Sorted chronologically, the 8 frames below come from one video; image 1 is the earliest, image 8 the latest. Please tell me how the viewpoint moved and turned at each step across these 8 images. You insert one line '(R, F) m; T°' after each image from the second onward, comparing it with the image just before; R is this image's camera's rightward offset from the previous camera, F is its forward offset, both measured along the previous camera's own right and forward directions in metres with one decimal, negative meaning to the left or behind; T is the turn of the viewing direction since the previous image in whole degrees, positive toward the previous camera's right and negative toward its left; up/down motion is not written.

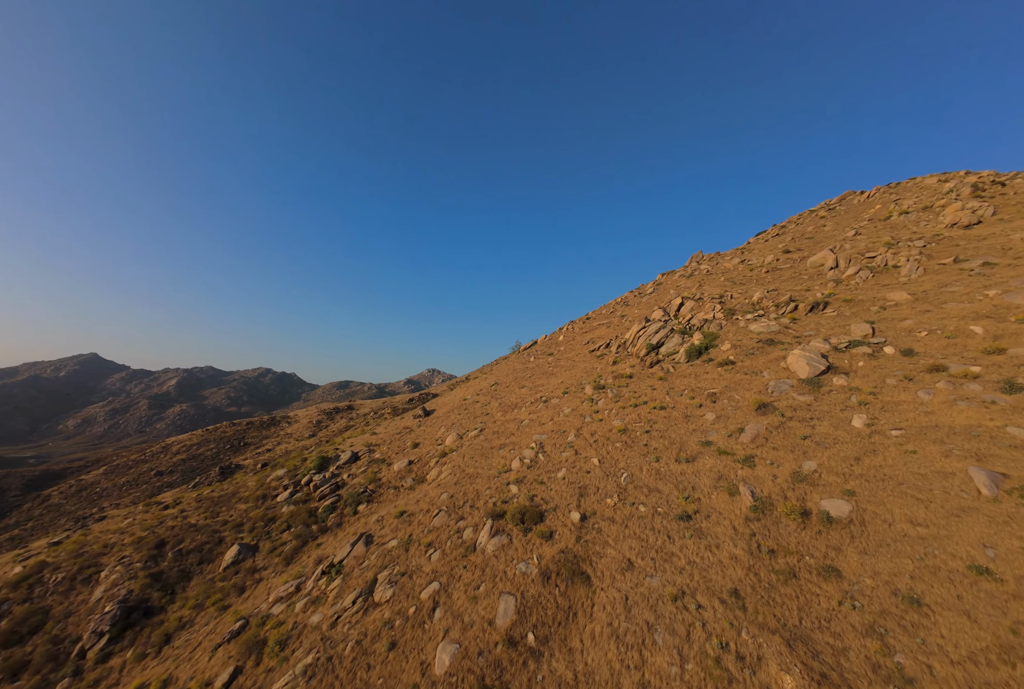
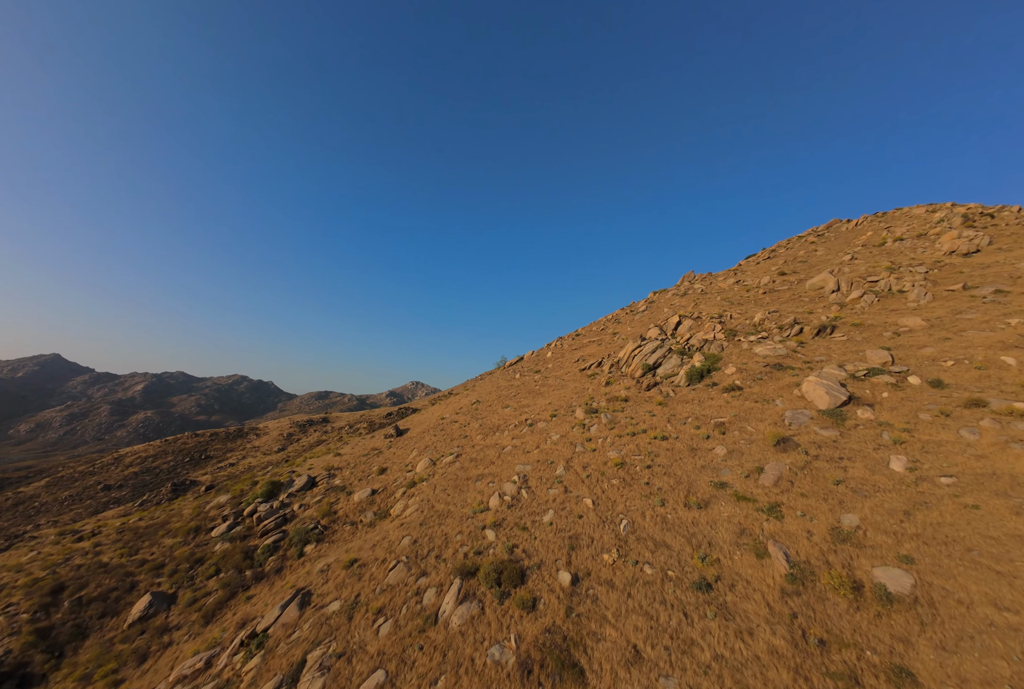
(+0.2, +4.5) m; +2°
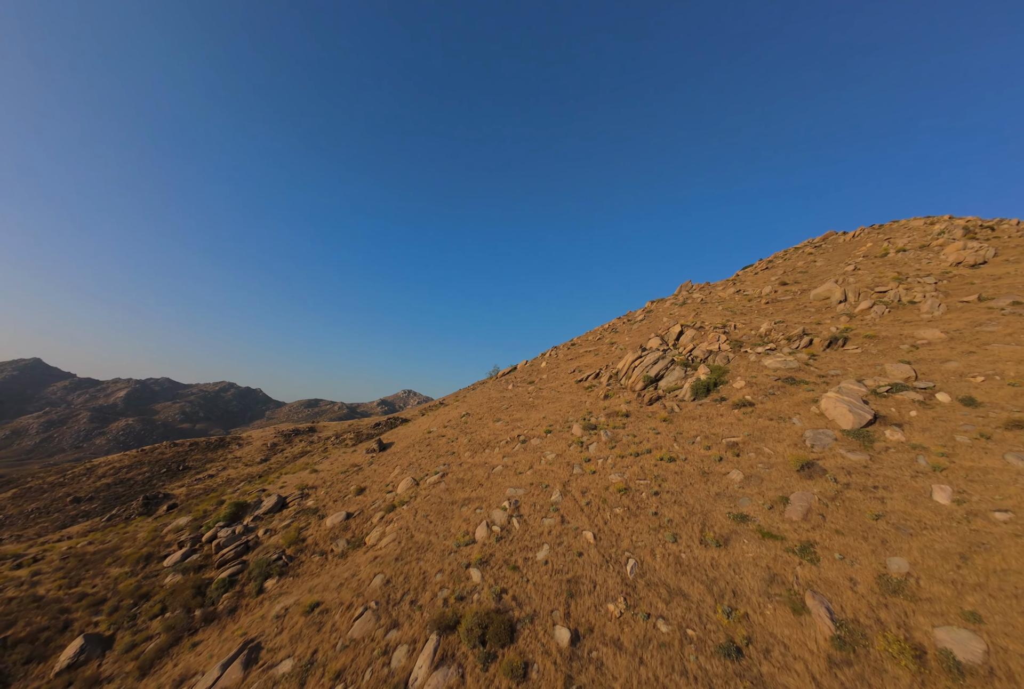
(+0.1, +2.9) m; +1°
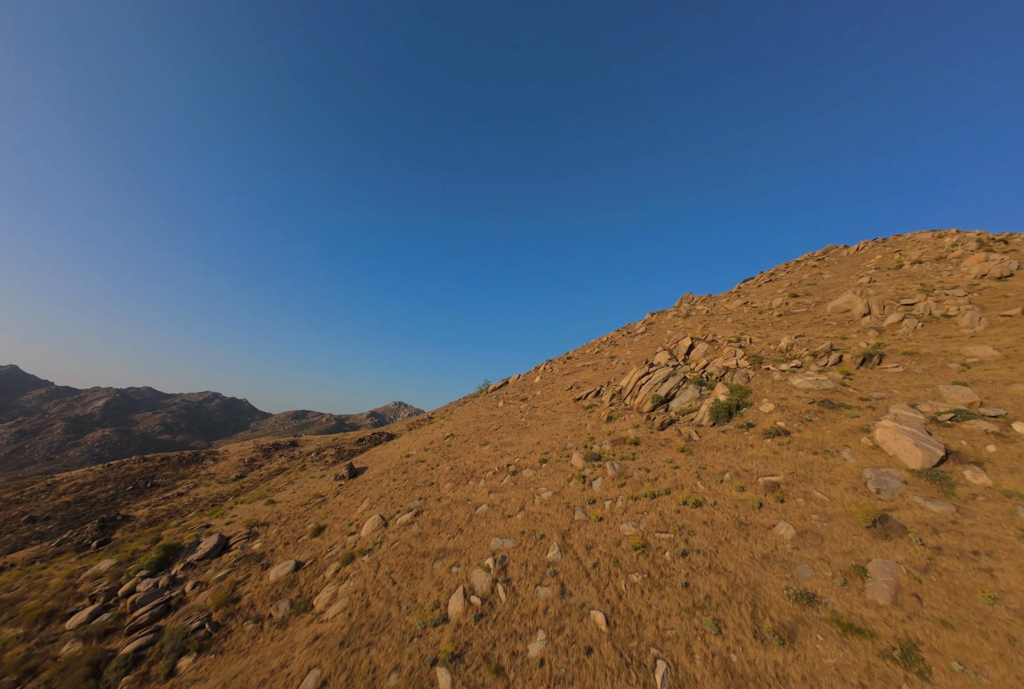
(+0.3, +5.1) m; +1°
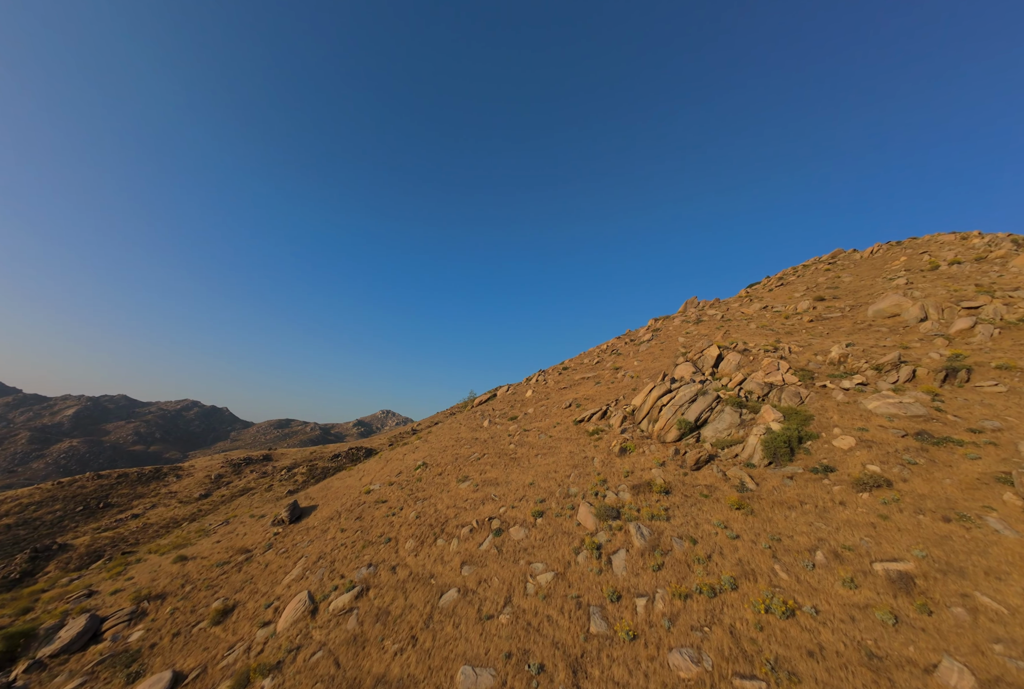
(+0.4, +7.9) m; +1°
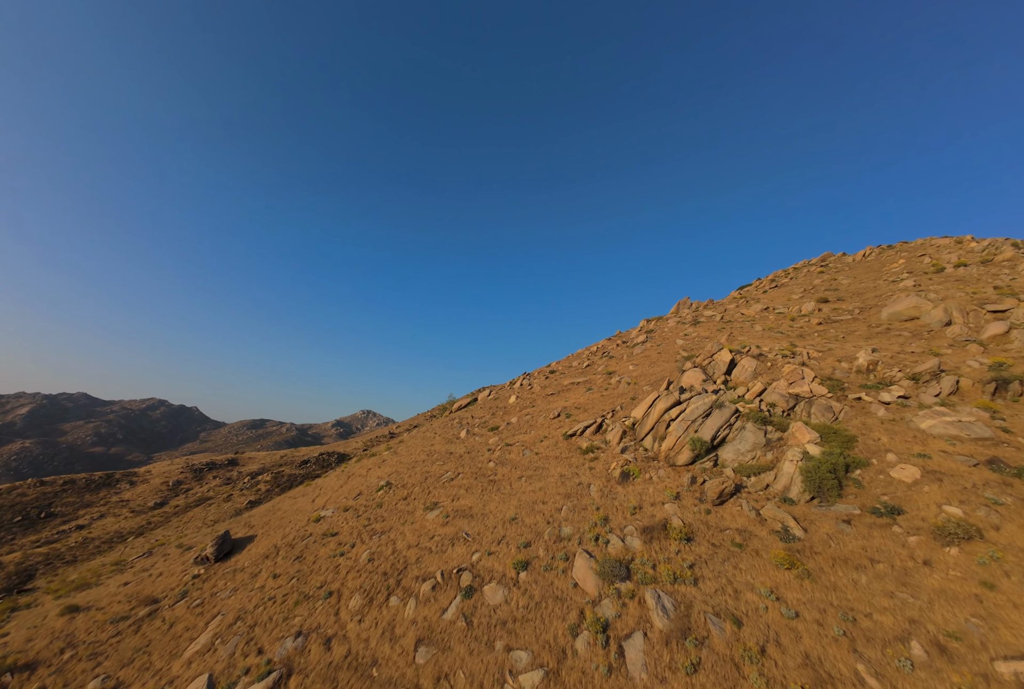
(+0.3, +5.0) m; +2°
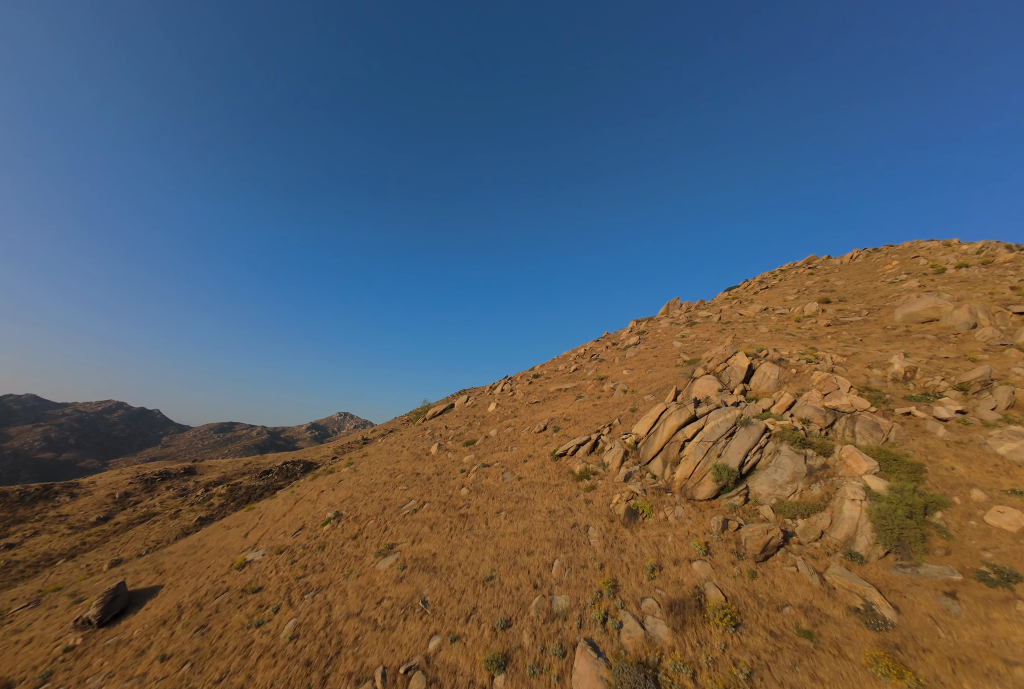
(+0.2, +4.9) m; +3°
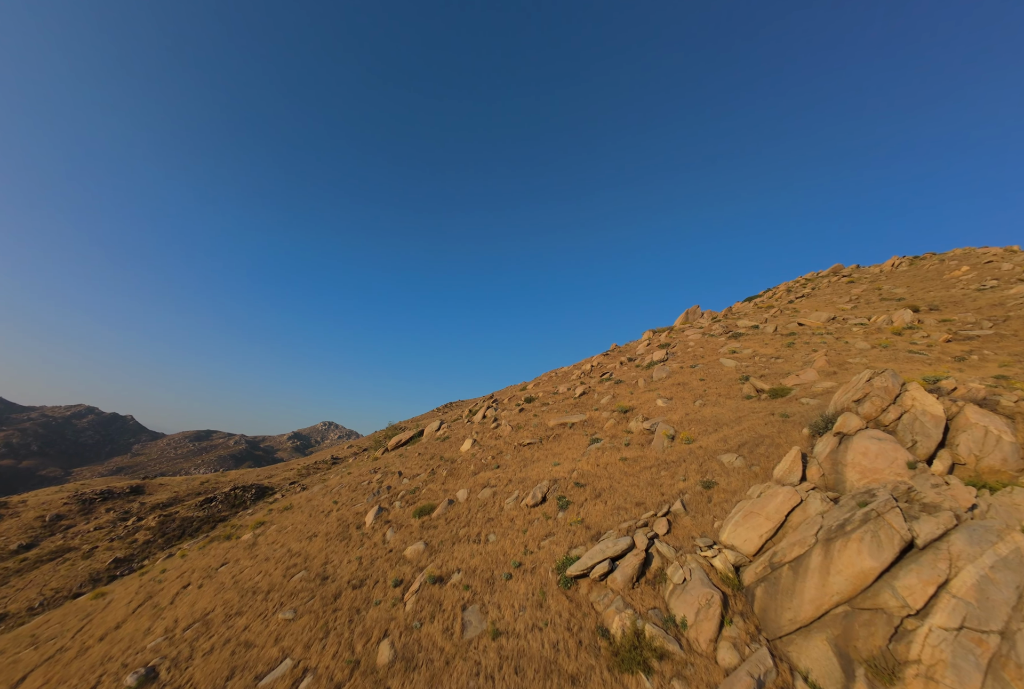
(+0.6, +11.2) m; +1°
